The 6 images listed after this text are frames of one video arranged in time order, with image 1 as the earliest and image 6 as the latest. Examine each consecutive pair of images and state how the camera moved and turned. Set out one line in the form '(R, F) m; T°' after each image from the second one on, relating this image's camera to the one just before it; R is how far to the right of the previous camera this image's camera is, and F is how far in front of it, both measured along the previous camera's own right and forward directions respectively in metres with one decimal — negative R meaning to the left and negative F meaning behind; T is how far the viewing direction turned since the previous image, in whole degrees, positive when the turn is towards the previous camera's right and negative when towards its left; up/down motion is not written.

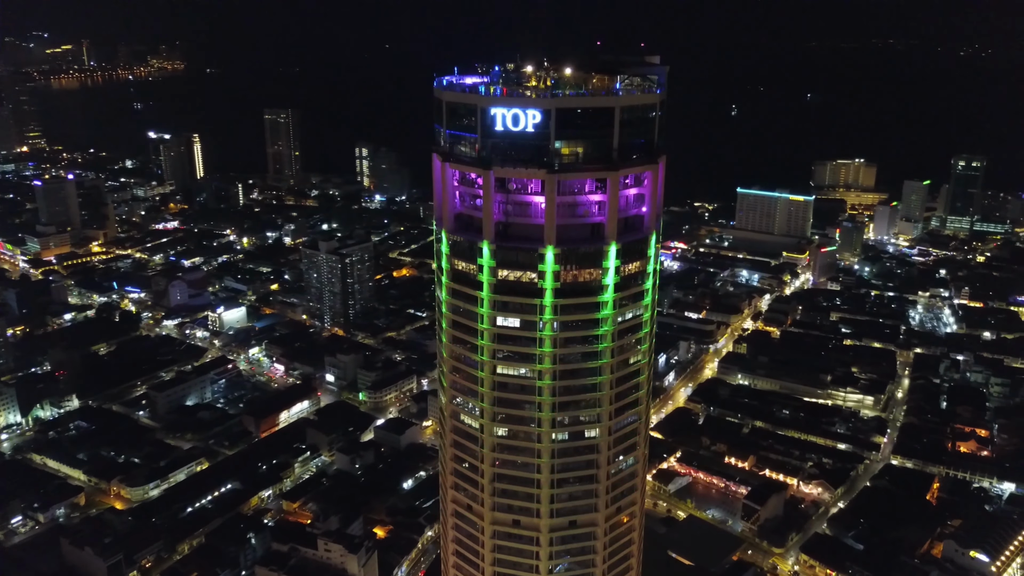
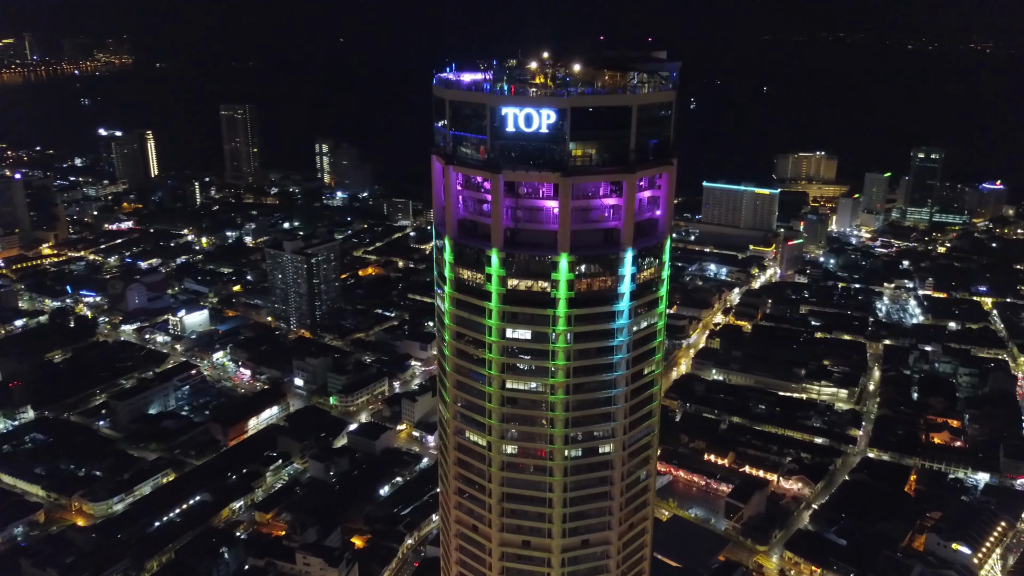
(-1.1, +1.0) m; +3°
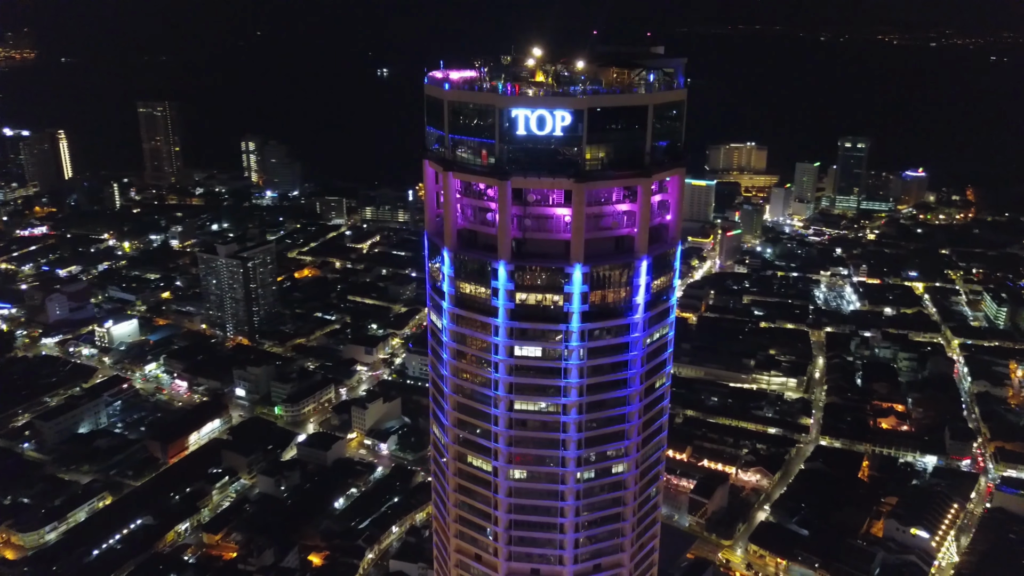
(-1.6, +1.3) m; +5°
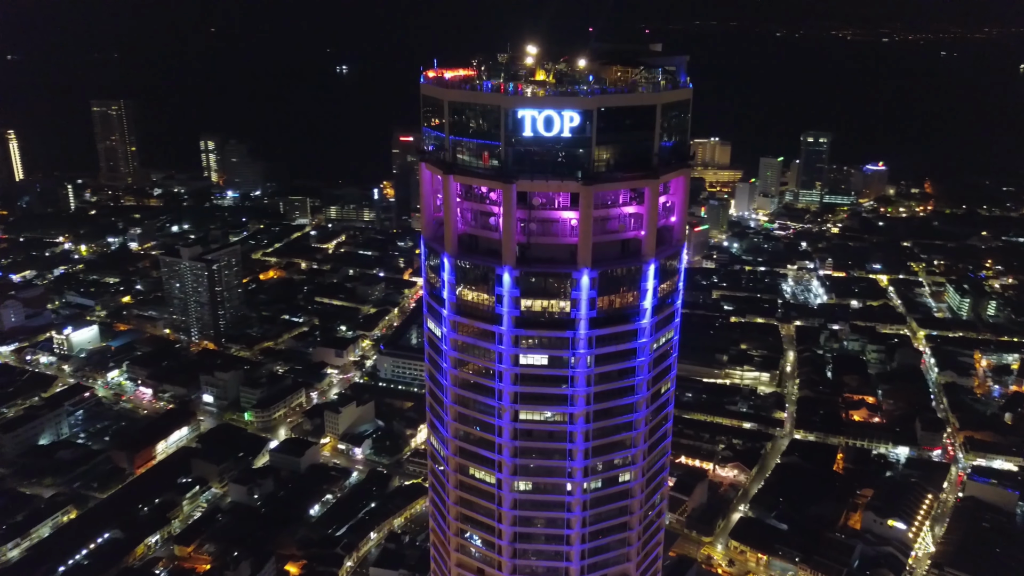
(-0.8, +0.6) m; +3°
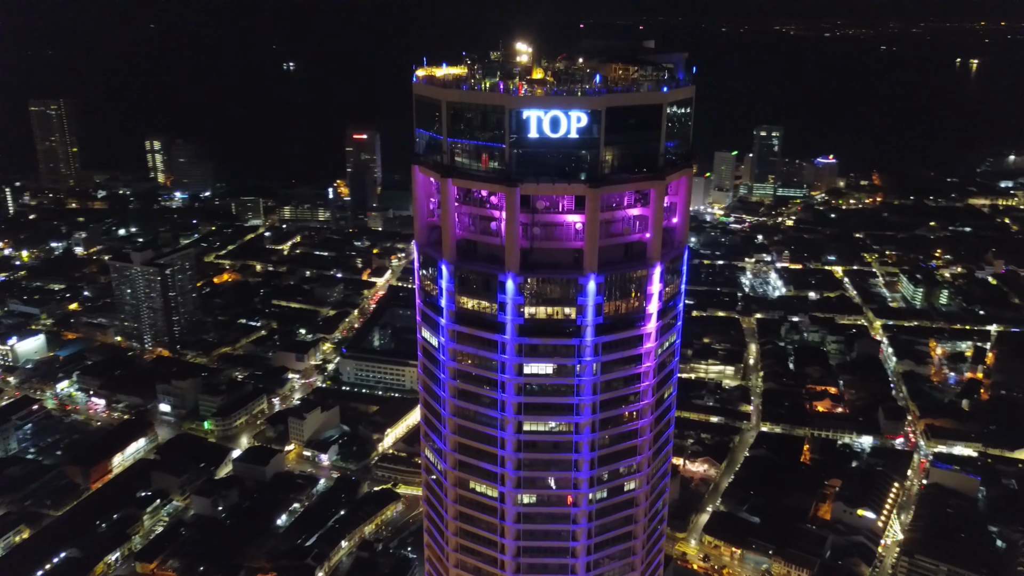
(-0.9, +0.6) m; +3°
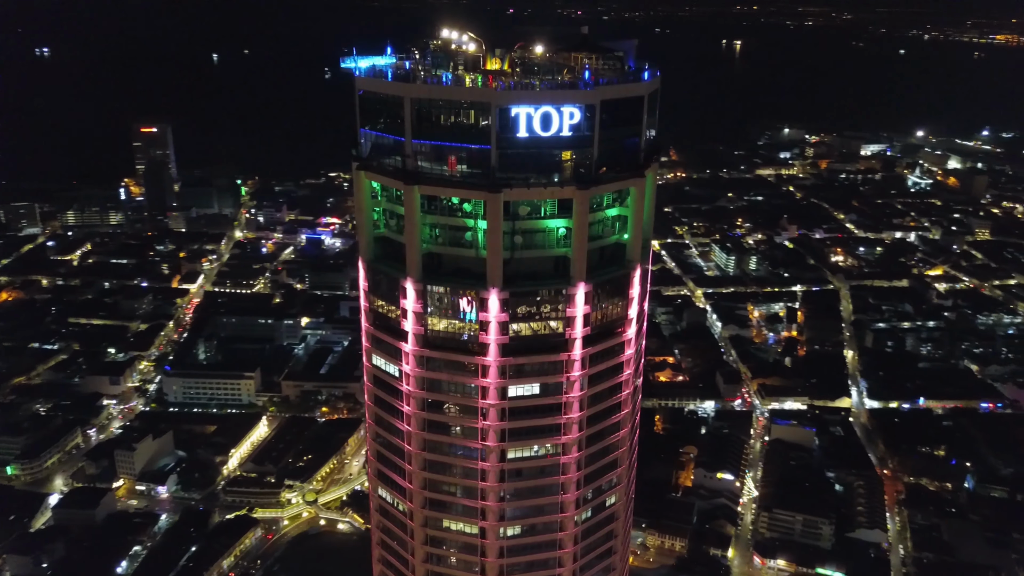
(-2.8, +1.9) m; +14°
